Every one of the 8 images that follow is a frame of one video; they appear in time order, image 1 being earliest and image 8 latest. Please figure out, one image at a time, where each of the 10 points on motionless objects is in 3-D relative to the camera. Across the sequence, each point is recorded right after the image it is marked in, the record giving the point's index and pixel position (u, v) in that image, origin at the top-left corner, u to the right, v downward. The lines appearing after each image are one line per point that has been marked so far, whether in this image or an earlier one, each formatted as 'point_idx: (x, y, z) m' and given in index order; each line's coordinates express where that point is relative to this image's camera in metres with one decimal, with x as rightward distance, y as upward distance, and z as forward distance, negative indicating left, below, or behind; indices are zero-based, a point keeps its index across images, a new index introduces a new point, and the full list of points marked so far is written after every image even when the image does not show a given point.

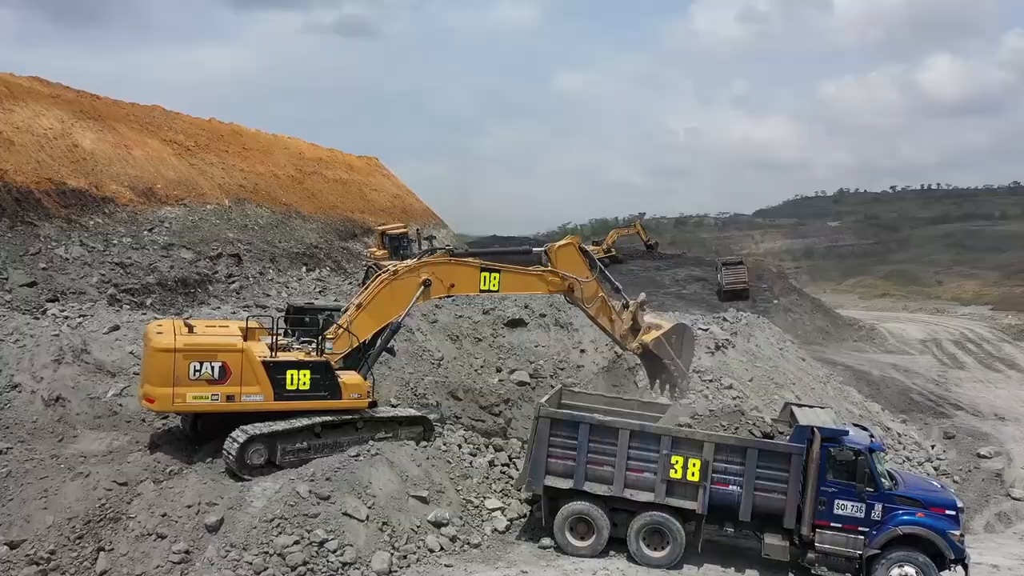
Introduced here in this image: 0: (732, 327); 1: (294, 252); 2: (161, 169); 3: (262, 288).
0: (+3.2, -0.6, +11.2) m
1: (-5.6, +0.9, +19.6) m
2: (-9.1, +3.1, +19.9) m
3: (-5.5, 0.0, +16.9) m
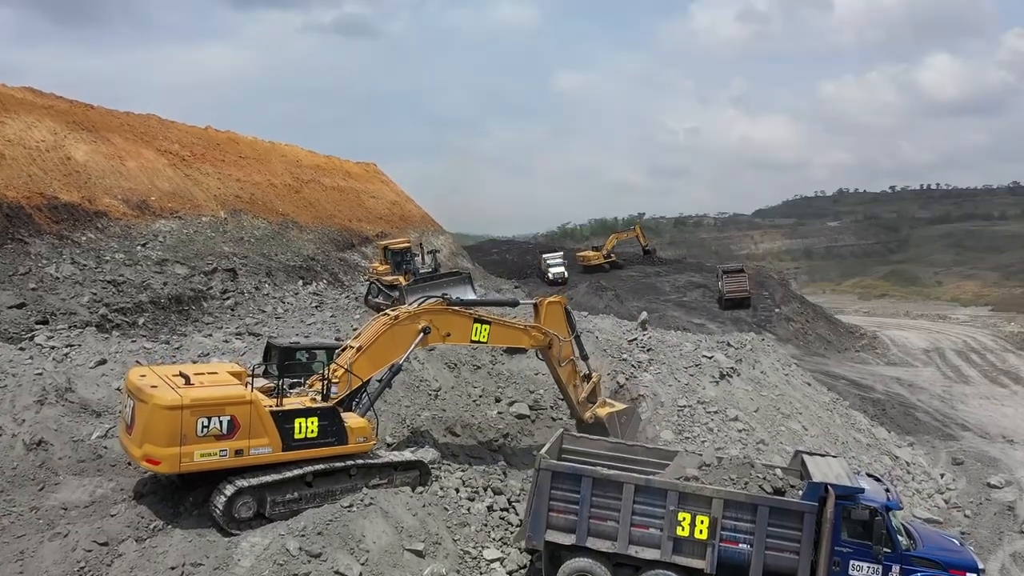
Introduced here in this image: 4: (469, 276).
0: (+3.2, -0.9, +10.9) m
1: (-5.6, +0.6, +19.3) m
2: (-9.1, +2.8, +19.6) m
3: (-5.6, -0.3, +16.6) m
4: (-0.8, +0.3, +16.5) m
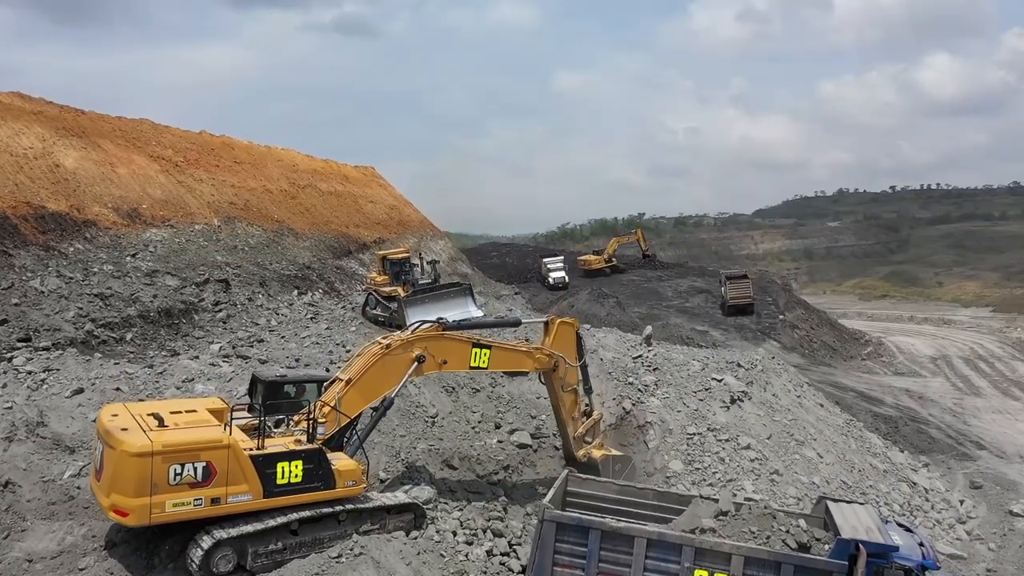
0: (+3.2, -1.2, +10.5) m
1: (-5.6, +0.3, +18.9) m
2: (-9.1, +2.5, +19.1) m
3: (-5.5, -0.6, +16.2) m
4: (-0.8, 0.0, +16.1) m
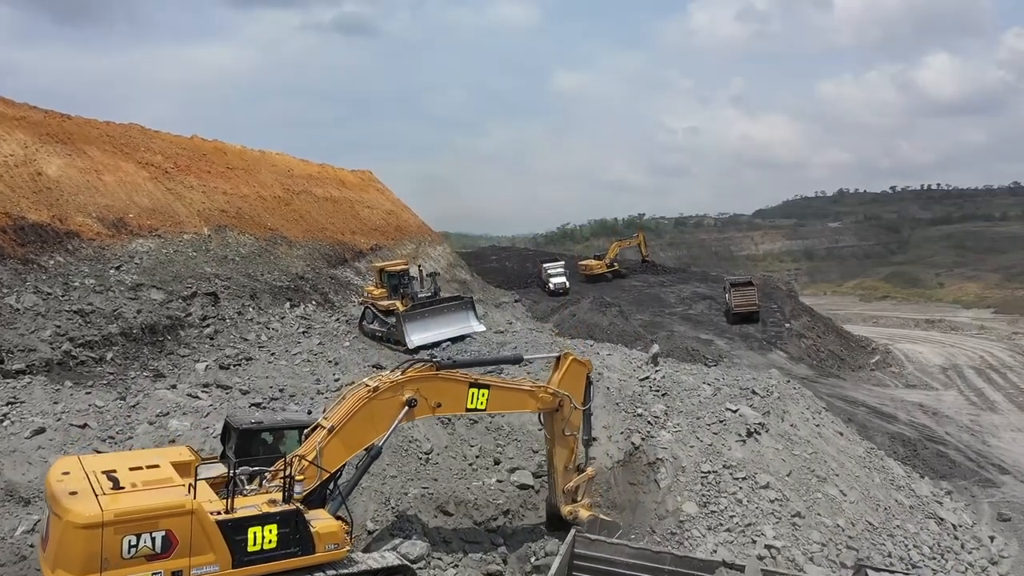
0: (+3.2, -1.5, +9.8) m
1: (-5.6, +0.1, +18.2) m
2: (-9.1, +2.2, +18.5) m
3: (-5.5, -0.9, +15.5) m
4: (-0.8, -0.2, +15.4) m
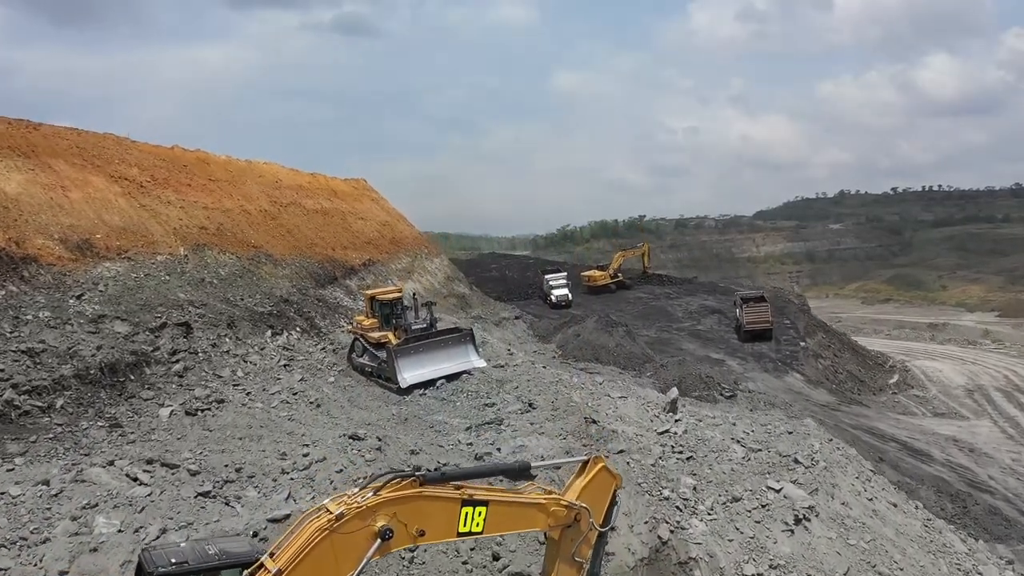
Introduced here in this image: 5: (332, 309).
0: (+3.3, -2.0, +8.4) m
1: (-5.6, -0.5, +16.8) m
2: (-9.1, +1.7, +17.1) m
3: (-5.5, -1.4, +14.1) m
4: (-0.8, -0.8, +14.0) m
5: (-4.6, -0.5, +19.5) m
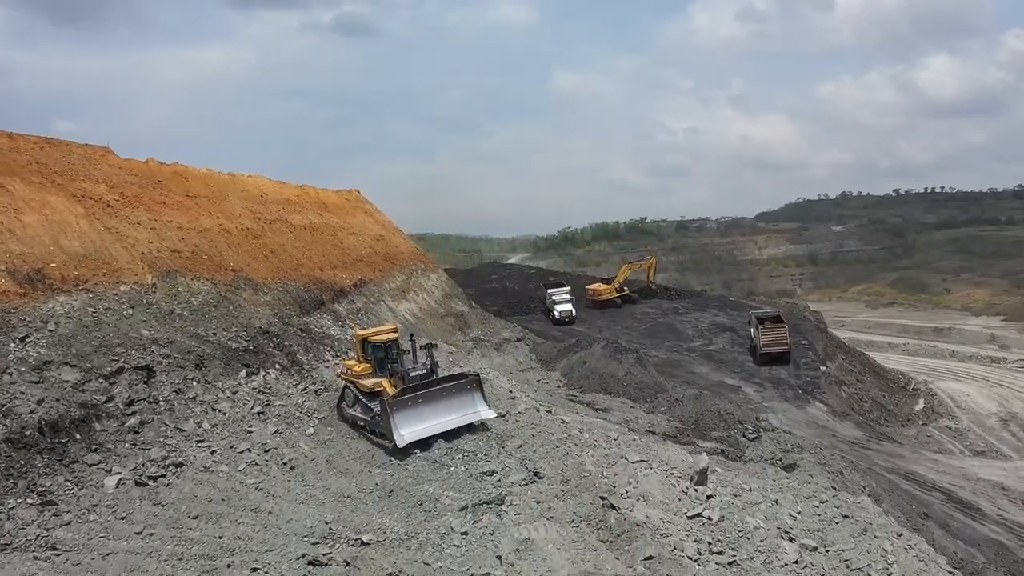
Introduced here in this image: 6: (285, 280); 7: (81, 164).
0: (+3.3, -2.7, +6.7) m
1: (-5.6, -1.2, +15.1) m
2: (-9.1, +1.0, +15.4) m
3: (-5.5, -2.1, +12.4) m
4: (-0.7, -1.5, +12.3) m
5: (-4.6, -1.2, +17.8) m
6: (-5.9, +0.2, +19.9) m
7: (-10.4, +3.0, +18.5) m
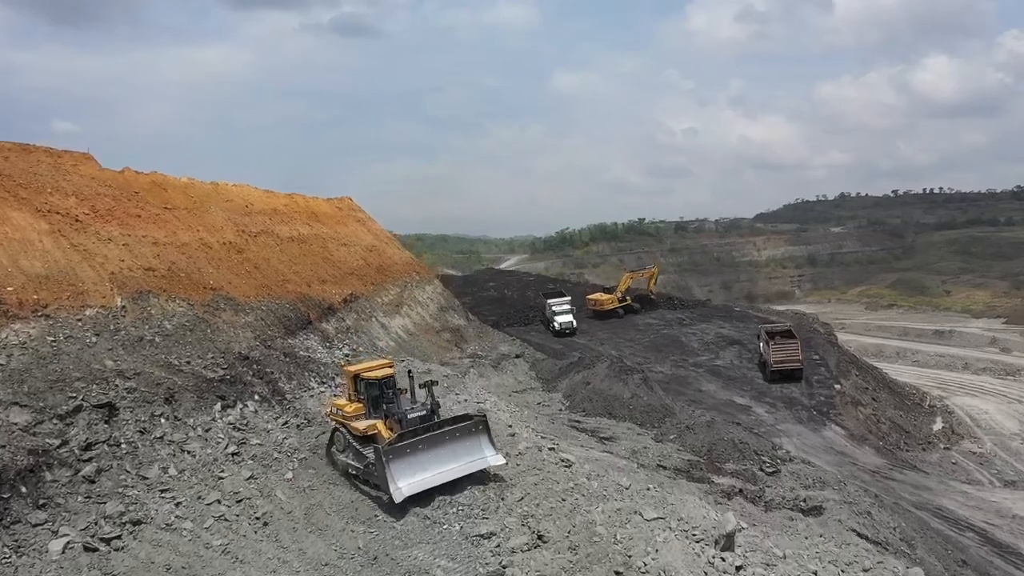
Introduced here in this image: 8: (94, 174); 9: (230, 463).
0: (+3.3, -3.2, +5.5) m
1: (-5.6, -1.6, +13.9) m
2: (-9.1, +0.5, +14.2) m
3: (-5.5, -2.6, +11.2) m
4: (-0.7, -1.9, +11.1) m
5: (-4.6, -1.6, +16.6) m
6: (-5.9, -0.2, +18.7) m
7: (-10.4, +2.6, +17.2) m
8: (-10.1, +2.8, +18.4) m
9: (-4.4, -2.7, +11.9) m
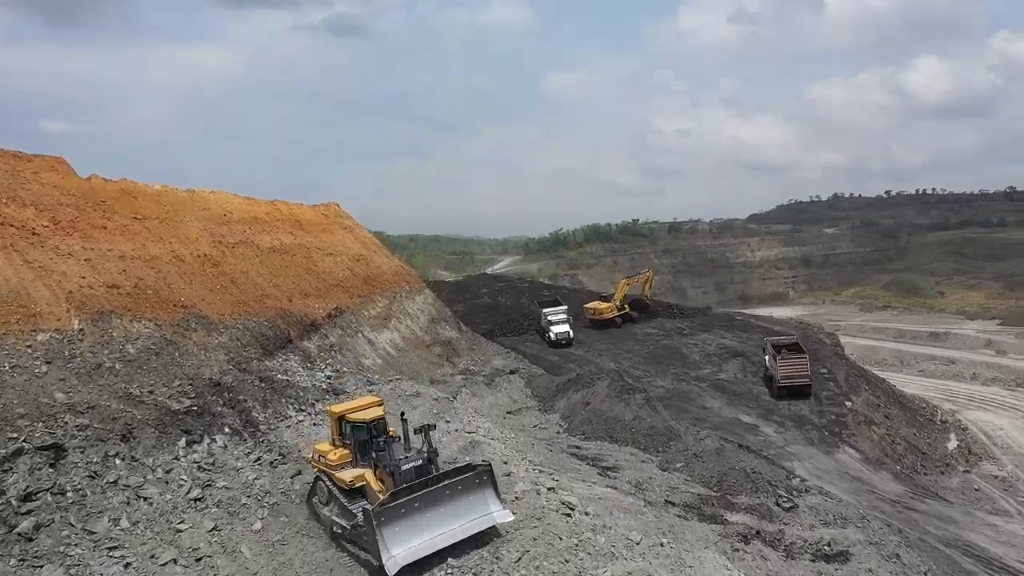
0: (+3.3, -3.5, +4.3) m
1: (-5.6, -2.0, +12.6) m
2: (-9.2, +0.2, +12.8) m
3: (-5.5, -2.9, +9.9) m
4: (-0.8, -2.3, +9.9) m
5: (-4.7, -2.0, +15.3) m
6: (-6.0, -0.6, +17.4) m
7: (-10.6, +2.2, +15.9) m
8: (-10.2, +2.4, +17.1) m
9: (-4.4, -3.1, +10.6) m
